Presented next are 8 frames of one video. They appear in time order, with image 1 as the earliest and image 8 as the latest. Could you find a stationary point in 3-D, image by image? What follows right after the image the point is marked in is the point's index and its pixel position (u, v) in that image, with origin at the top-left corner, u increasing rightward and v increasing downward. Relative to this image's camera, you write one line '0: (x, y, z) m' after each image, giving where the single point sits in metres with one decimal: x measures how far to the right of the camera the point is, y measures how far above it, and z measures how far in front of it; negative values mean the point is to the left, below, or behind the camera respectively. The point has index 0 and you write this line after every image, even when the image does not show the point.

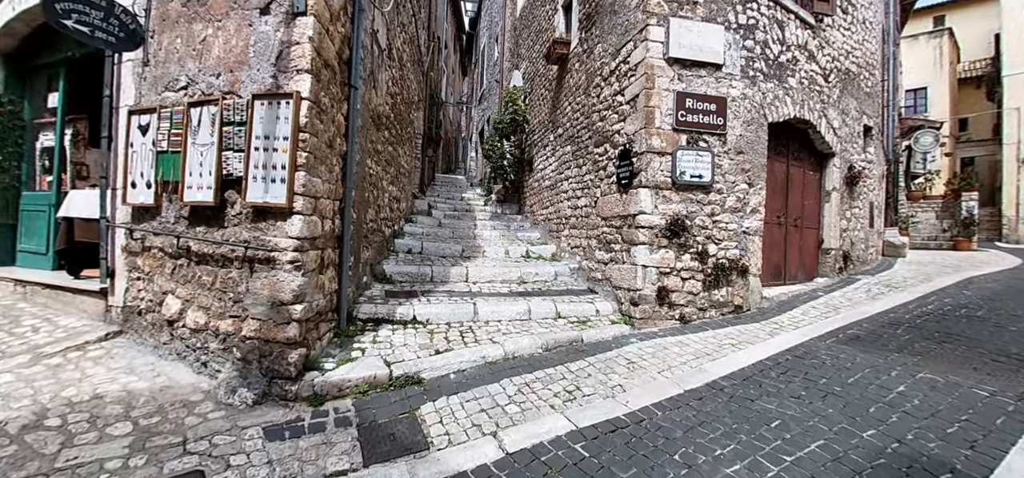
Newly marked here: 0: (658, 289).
0: (+1.5, -0.5, +3.8) m
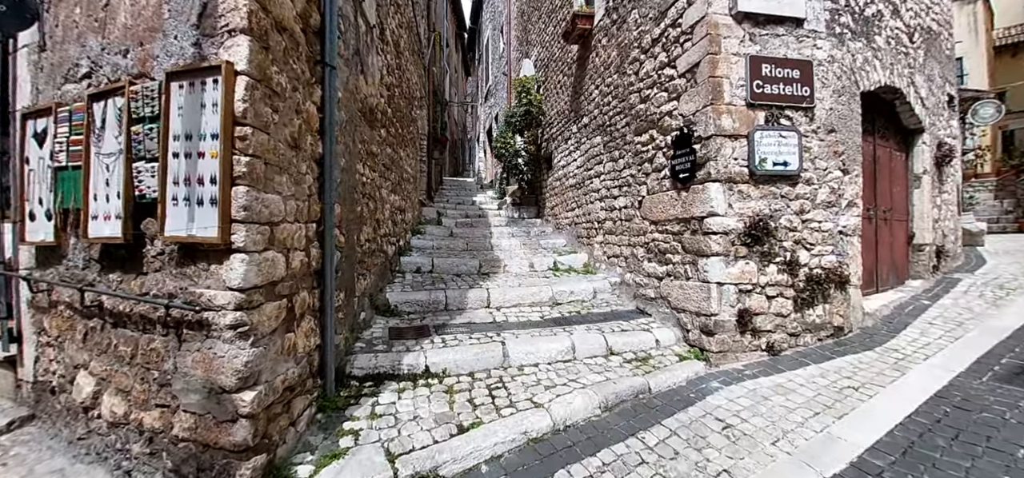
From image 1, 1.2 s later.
0: (+1.8, -0.6, +2.9) m
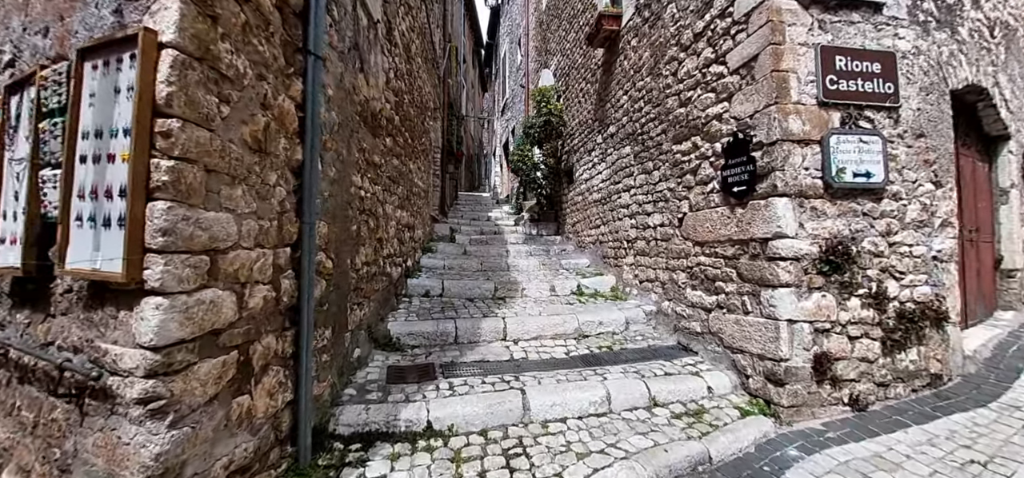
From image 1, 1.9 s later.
0: (+1.9, -0.8, +2.4) m
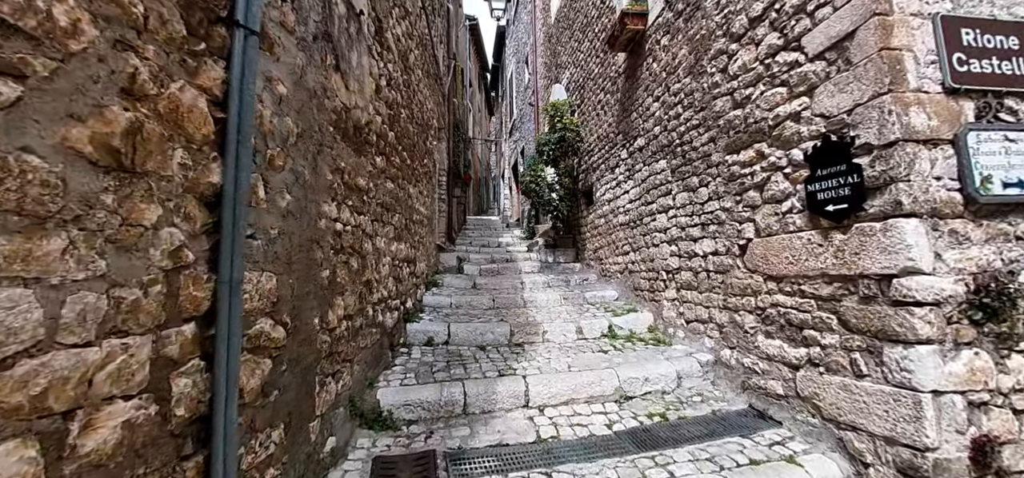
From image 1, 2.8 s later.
0: (+2.1, -0.9, +1.6) m
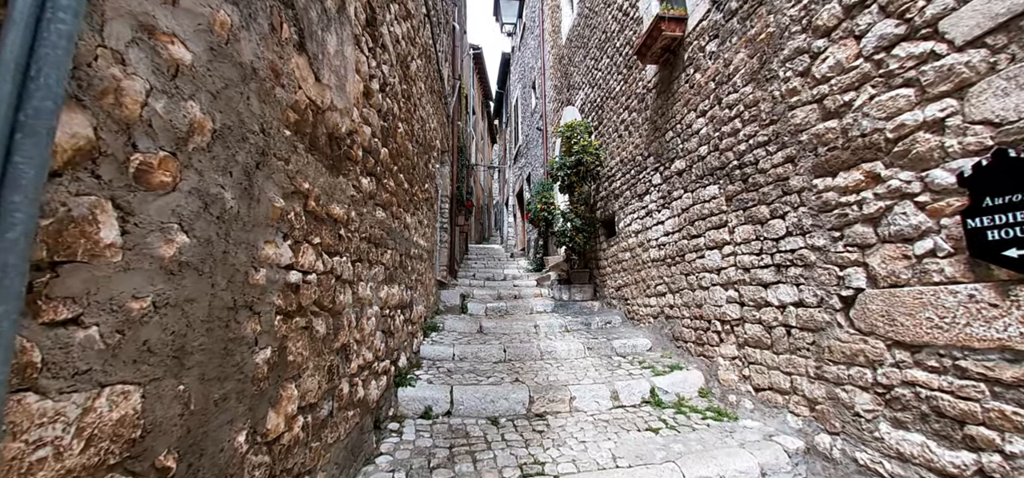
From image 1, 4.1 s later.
0: (+2.2, -1.1, +1.0) m
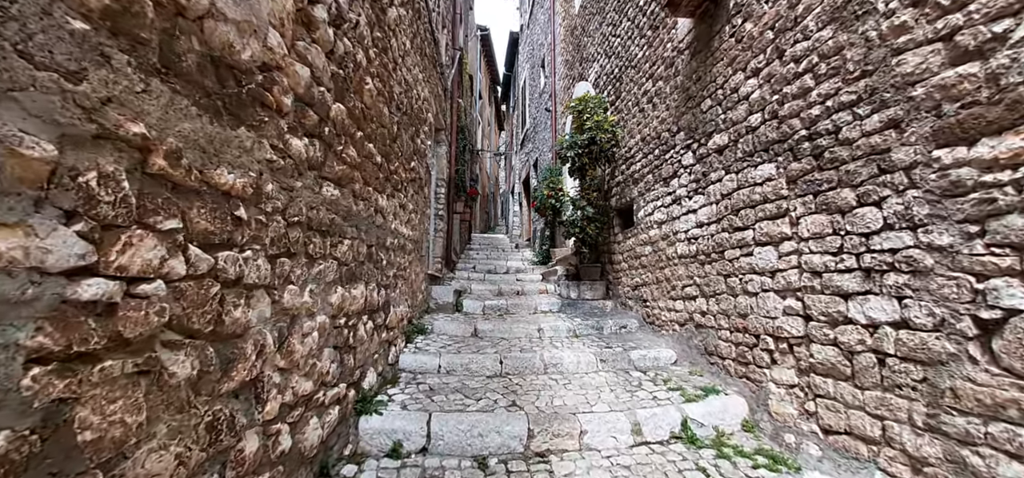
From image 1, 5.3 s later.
0: (+2.1, -1.1, +0.4) m
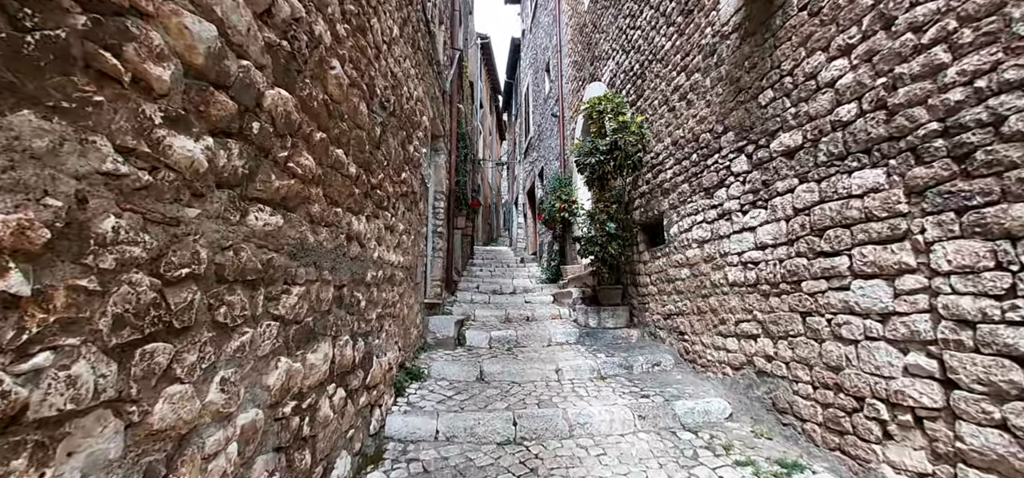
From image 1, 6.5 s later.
0: (+2.2, -1.2, -0.2) m
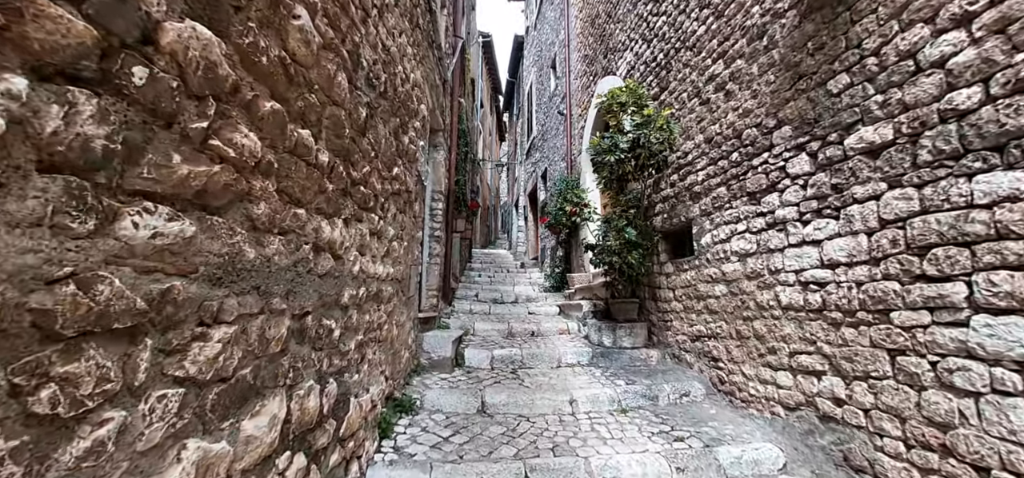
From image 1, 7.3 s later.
0: (+2.3, -1.3, -0.6) m
